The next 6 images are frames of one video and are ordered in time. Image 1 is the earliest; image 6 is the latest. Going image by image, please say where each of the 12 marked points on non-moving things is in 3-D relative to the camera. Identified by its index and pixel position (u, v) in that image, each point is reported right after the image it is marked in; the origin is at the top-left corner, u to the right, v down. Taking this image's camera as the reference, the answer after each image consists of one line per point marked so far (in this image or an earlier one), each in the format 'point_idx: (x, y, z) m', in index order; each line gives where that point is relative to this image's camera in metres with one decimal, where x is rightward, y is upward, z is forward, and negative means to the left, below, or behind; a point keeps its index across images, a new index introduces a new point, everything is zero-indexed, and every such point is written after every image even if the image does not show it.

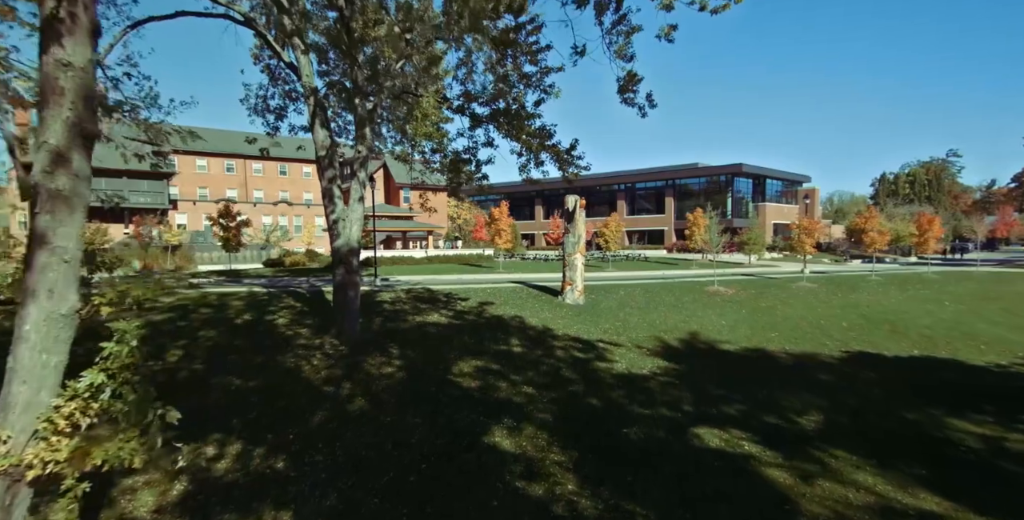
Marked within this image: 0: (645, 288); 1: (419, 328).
0: (+4.7, -1.0, +17.9) m
1: (-2.2, -1.6, +11.9) m
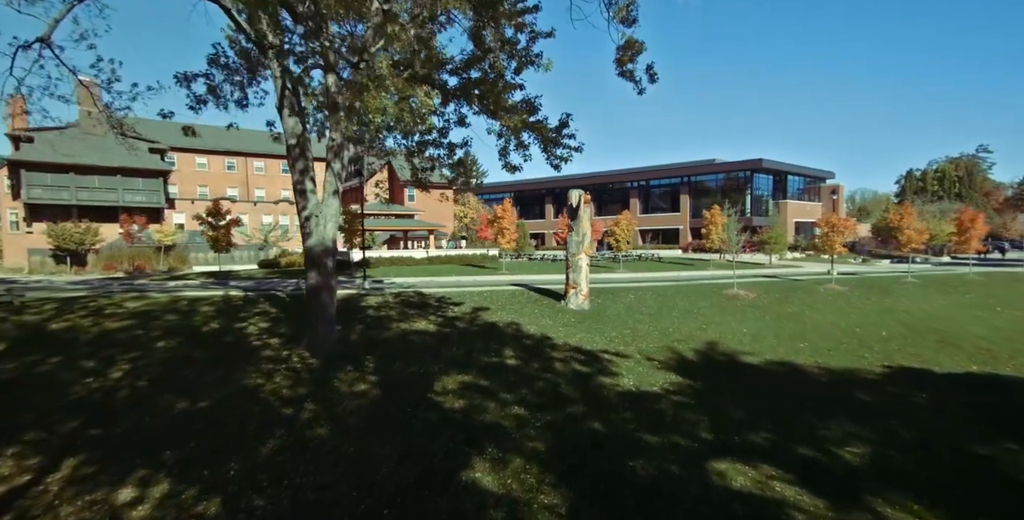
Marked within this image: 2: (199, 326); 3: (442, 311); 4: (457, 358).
0: (+4.7, -1.0, +16.5) m
1: (-2.3, -1.7, +10.7) m
2: (-6.4, -1.4, +10.3) m
3: (-1.8, -1.3, +12.6) m
4: (-1.1, -2.0, +10.1) m
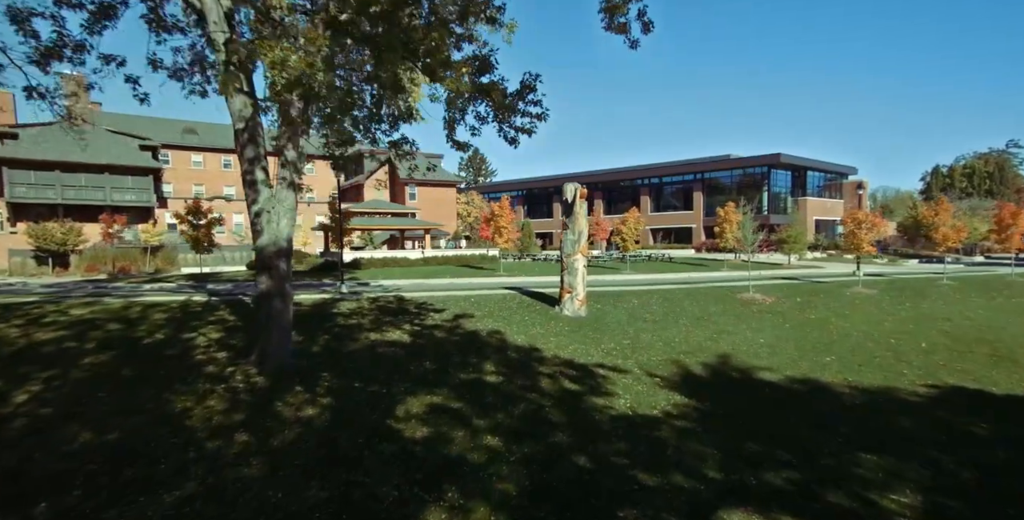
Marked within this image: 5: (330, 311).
0: (+4.5, -1.1, +15.0) m
1: (-2.7, -1.7, +9.5) m
2: (-6.8, -1.4, +9.2) m
3: (-2.1, -1.3, +11.3) m
4: (-1.5, -2.0, +8.8) m
5: (-4.1, -1.1, +11.3) m
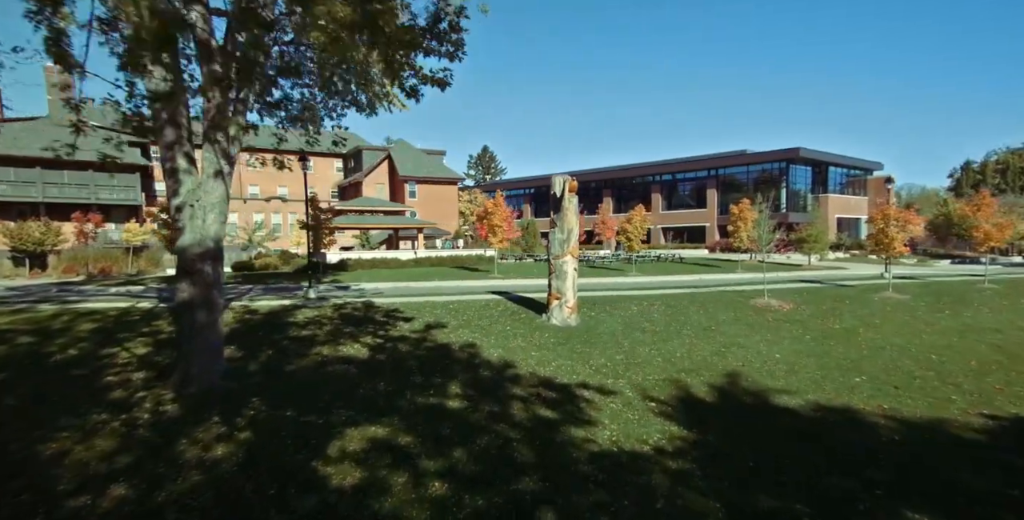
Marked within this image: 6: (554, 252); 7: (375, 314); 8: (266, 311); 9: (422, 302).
0: (+4.2, -1.1, +13.5) m
1: (-3.1, -1.8, +8.2) m
2: (-7.3, -1.5, +8.0) m
3: (-2.5, -1.4, +10.0) m
4: (-2.0, -2.1, +7.4) m
5: (-4.5, -1.2, +10.0) m
6: (+0.9, +0.2, +11.1) m
7: (-3.0, -1.1, +10.9) m
8: (-5.1, -1.0, +10.5) m
9: (-2.2, -1.0, +12.1) m
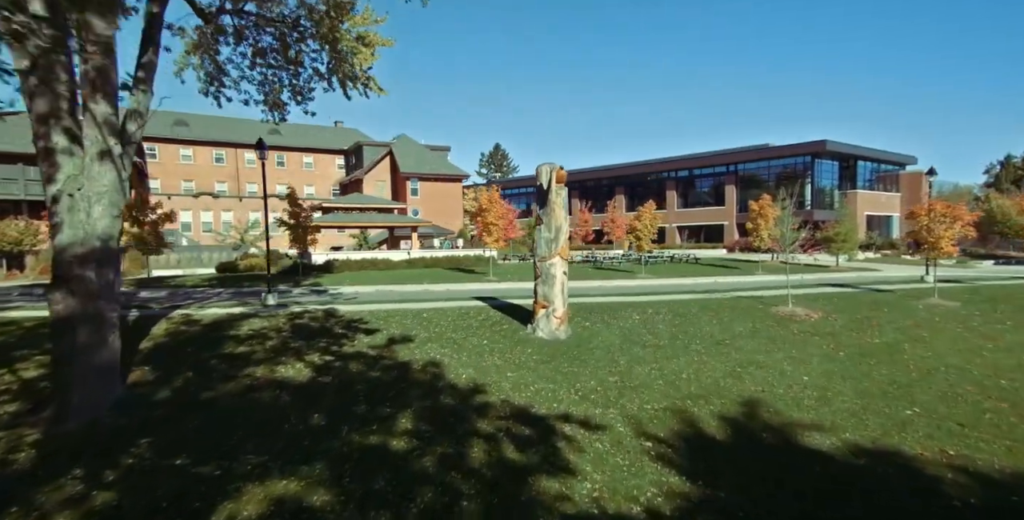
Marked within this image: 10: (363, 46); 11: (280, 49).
0: (+3.9, -1.1, +11.8) m
1: (-3.6, -1.8, +6.8) m
2: (-7.8, -1.5, +6.7) m
3: (-2.9, -1.4, +8.6) m
4: (-2.5, -2.1, +6.0) m
5: (-4.9, -1.2, +8.6) m
6: (+0.5, +0.1, +9.5) m
7: (-3.3, -1.2, +9.5) m
8: (-5.5, -1.1, +9.1) m
9: (-2.5, -1.1, +10.7) m
10: (-3.5, +5.0, +11.7) m
11: (-5.3, +4.8, +11.5) m
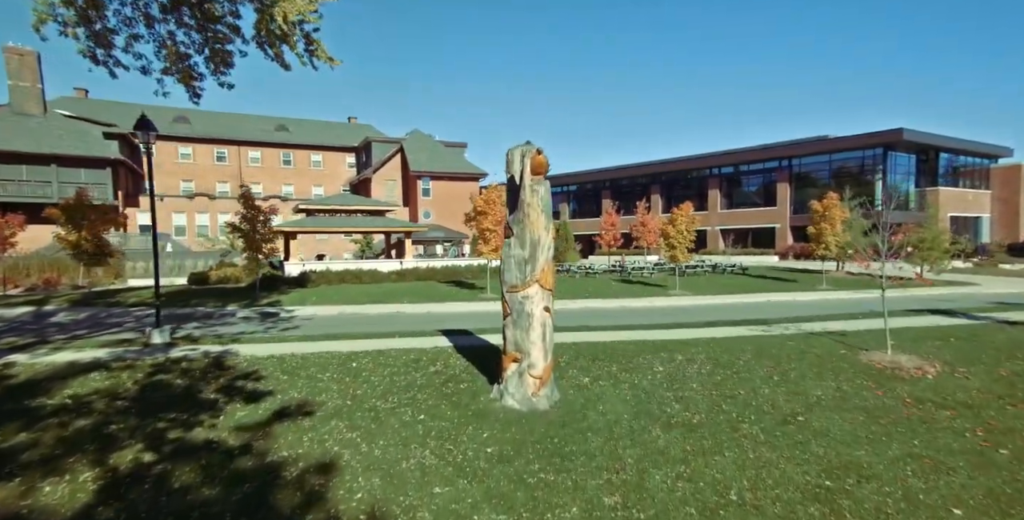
0: (+3.5, -1.6, +8.3) m
1: (-4.4, -2.2, +3.8) m
2: (-8.5, -1.9, +4.1) m
3: (-3.5, -1.8, +5.6) m
4: (-3.3, -2.5, +3.0) m
5: (-5.5, -1.6, +5.8) m
6: (0.0, -0.3, +6.3) m
7: (-3.9, -1.6, +6.5) m
8: (-6.1, -1.4, +6.3) m
9: (-3.0, -1.4, +7.7) m
10: (-3.8, +4.6, +8.7) m
11: (-5.7, +4.5, +8.7) m
